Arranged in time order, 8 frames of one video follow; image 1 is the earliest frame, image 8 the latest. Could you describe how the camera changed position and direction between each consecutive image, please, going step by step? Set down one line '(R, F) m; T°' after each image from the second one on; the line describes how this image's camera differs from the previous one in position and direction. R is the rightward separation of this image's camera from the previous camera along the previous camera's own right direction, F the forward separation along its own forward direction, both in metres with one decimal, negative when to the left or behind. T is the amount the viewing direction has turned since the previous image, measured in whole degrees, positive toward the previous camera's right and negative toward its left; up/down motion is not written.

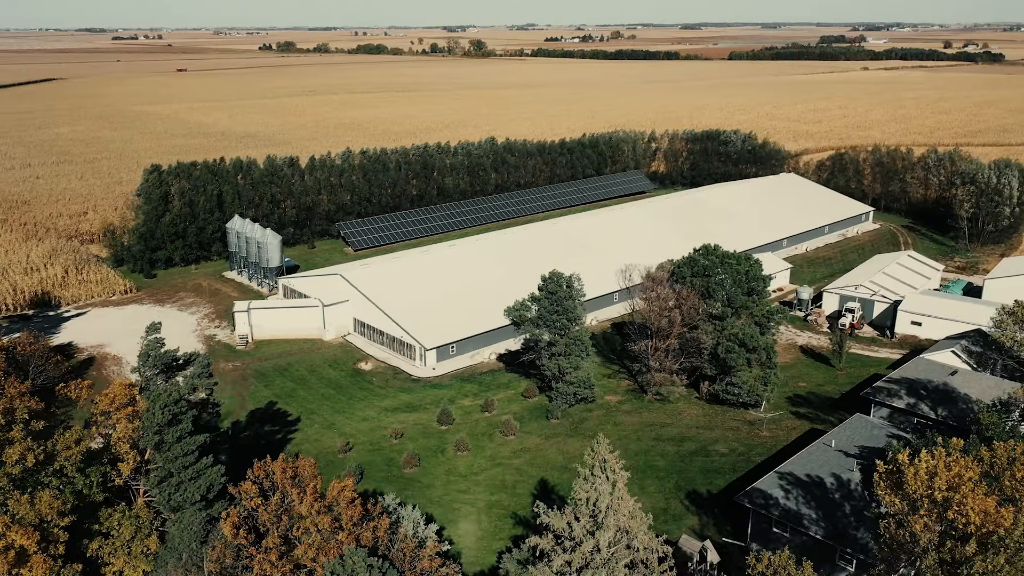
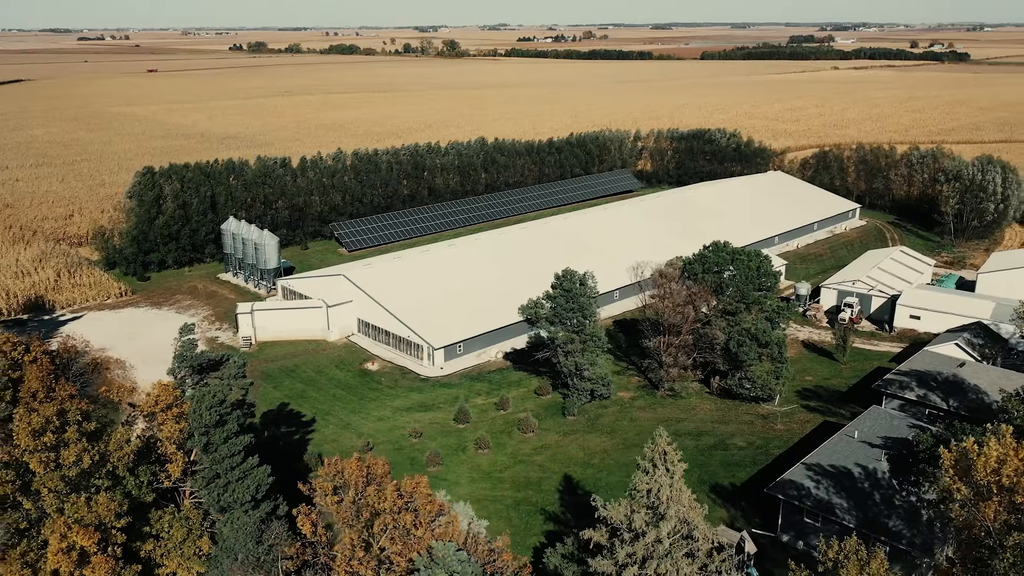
(-1.5, -0.1) m; +2°
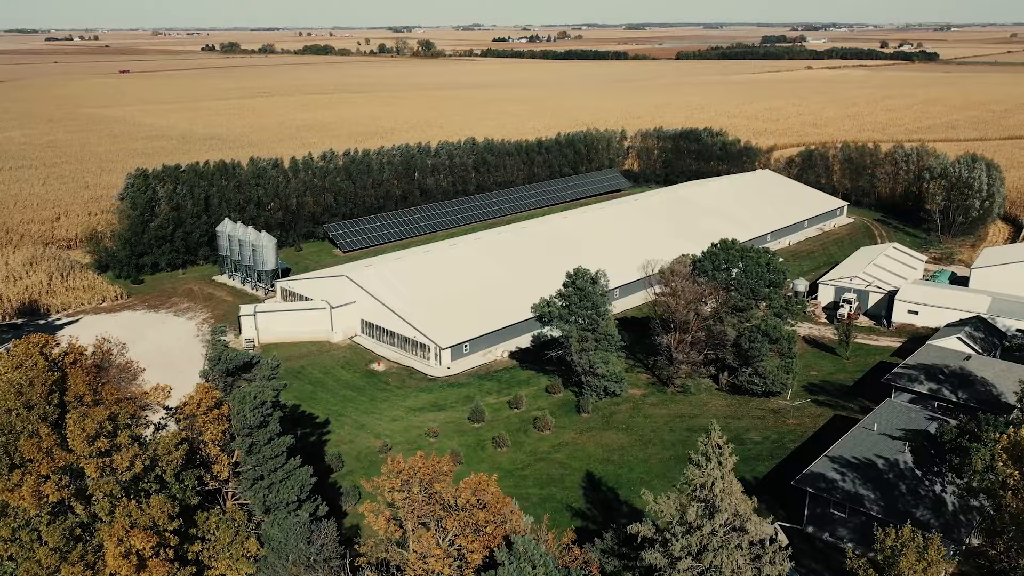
(-1.4, -0.1) m; +2°
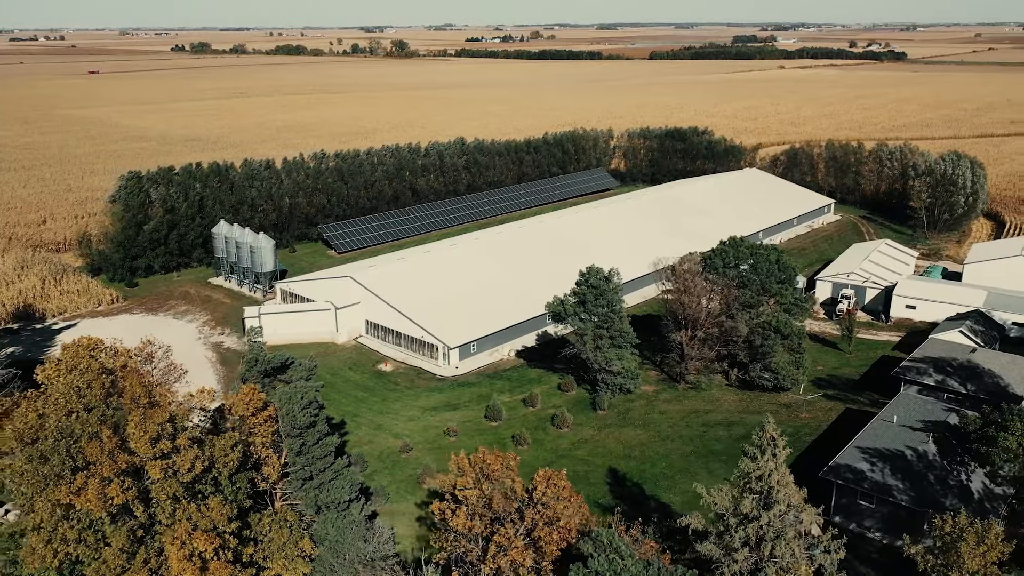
(-1.6, -0.2) m; +2°
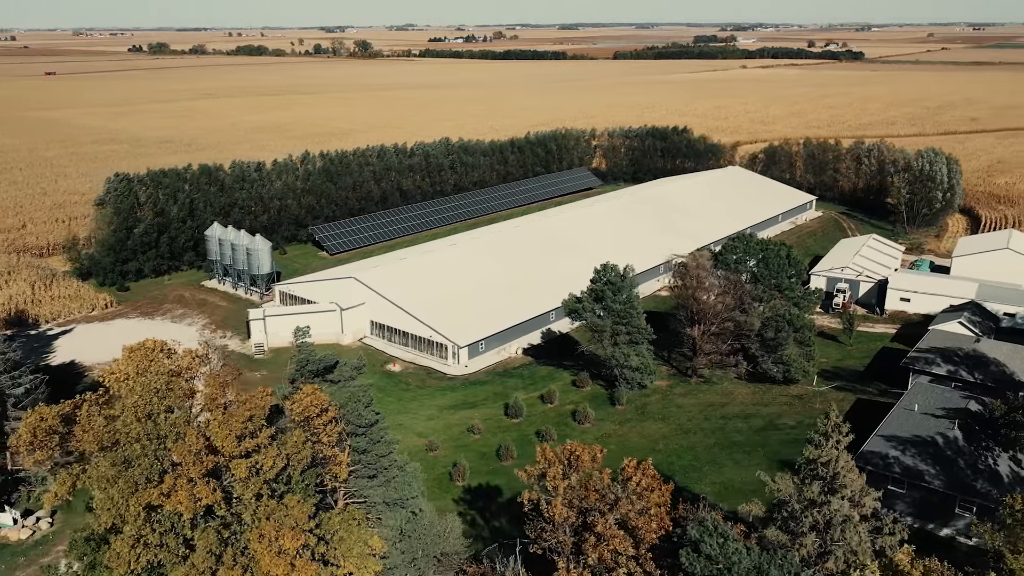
(-2.1, -0.2) m; +2°
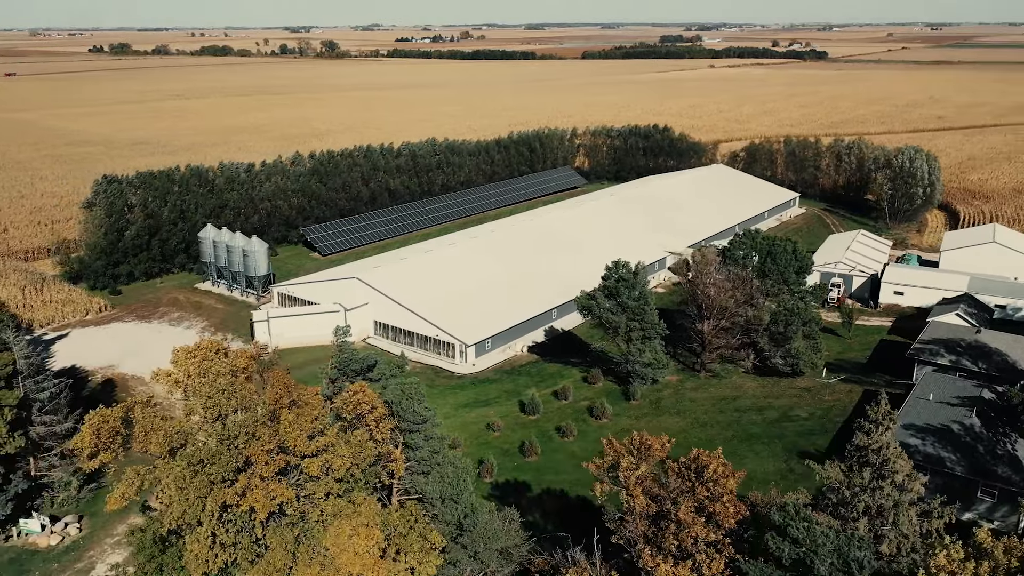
(-1.8, -0.2) m; +2°
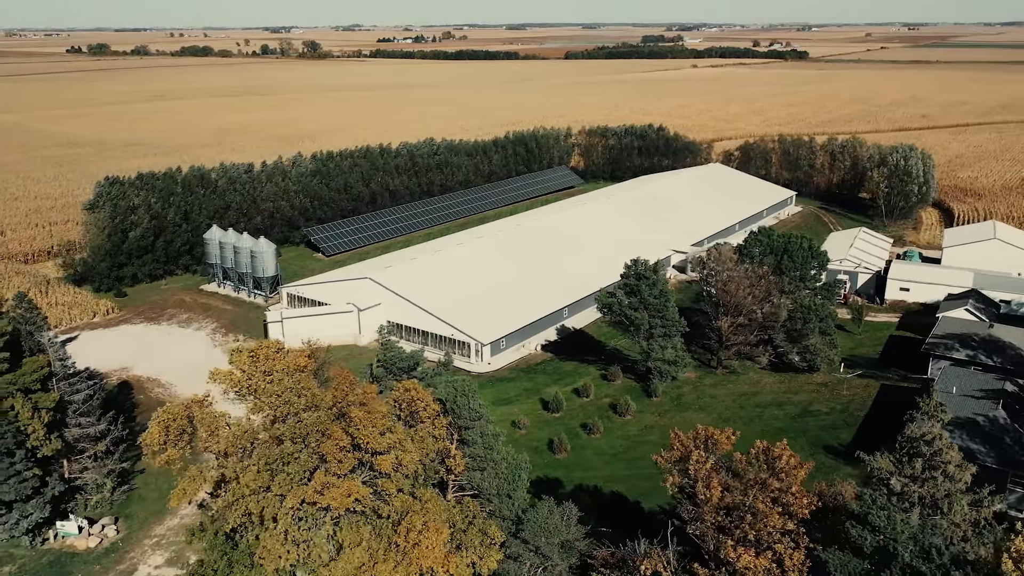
(-1.5, -0.2) m; +1°
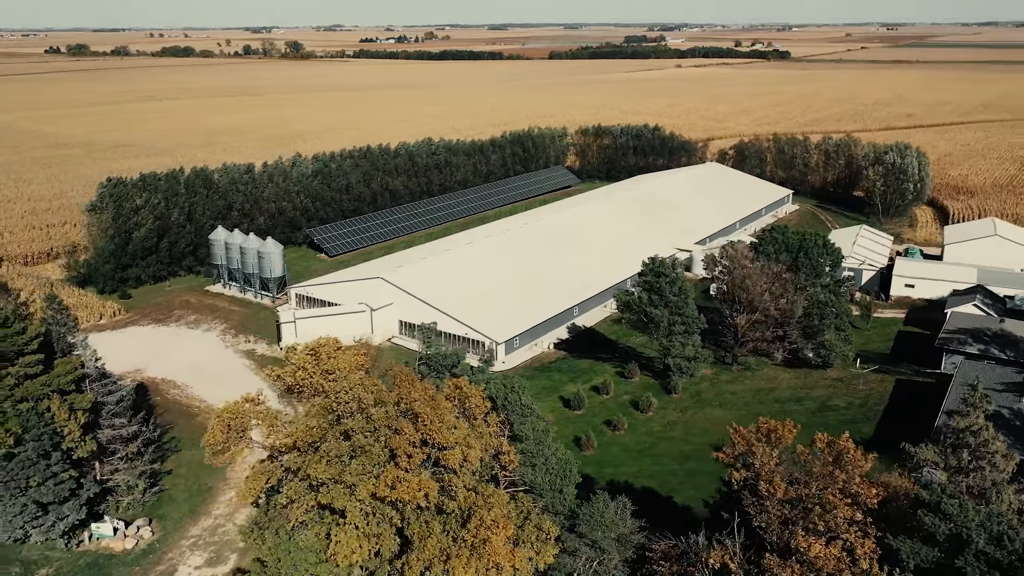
(-1.5, -0.1) m; +1°
